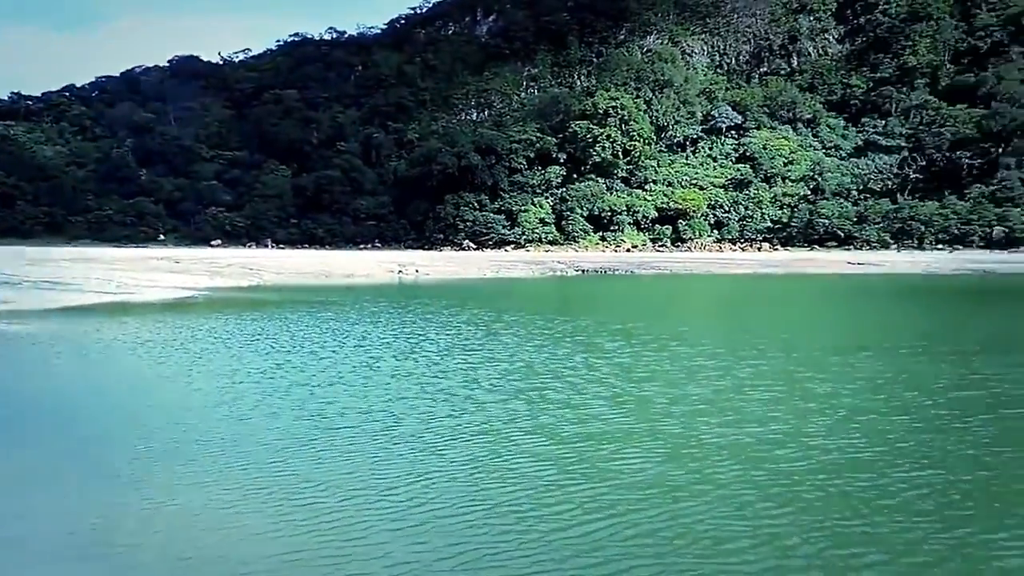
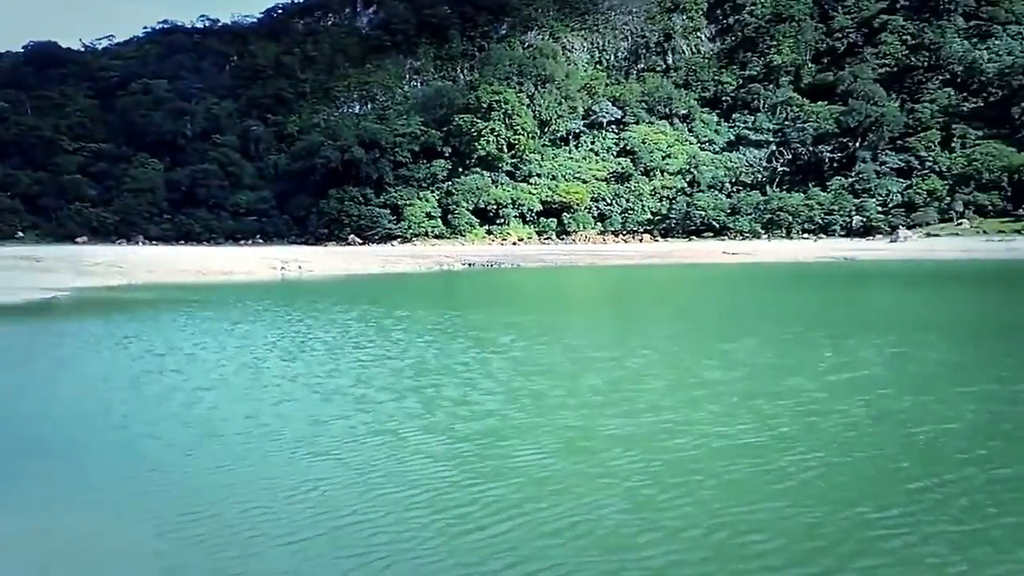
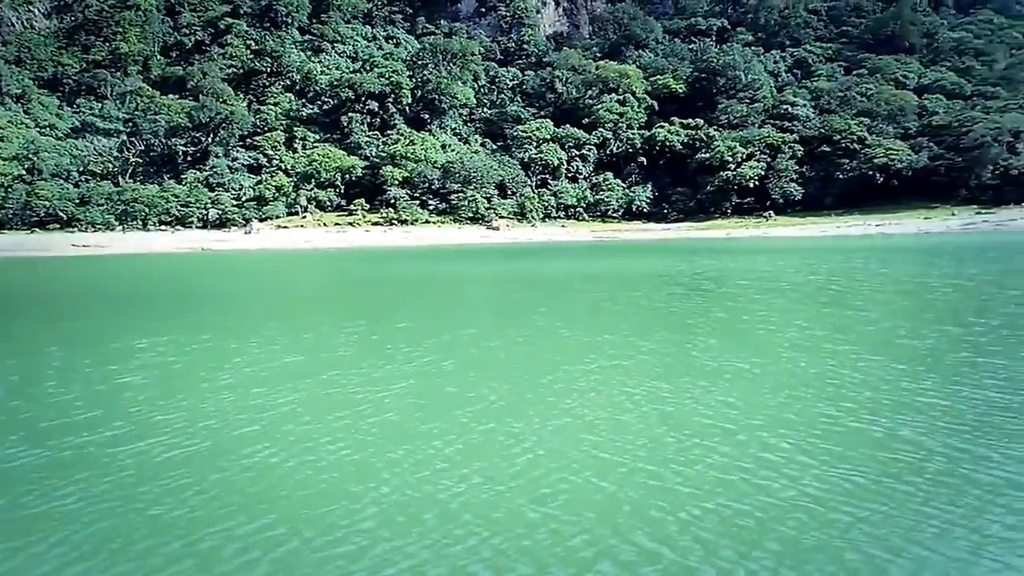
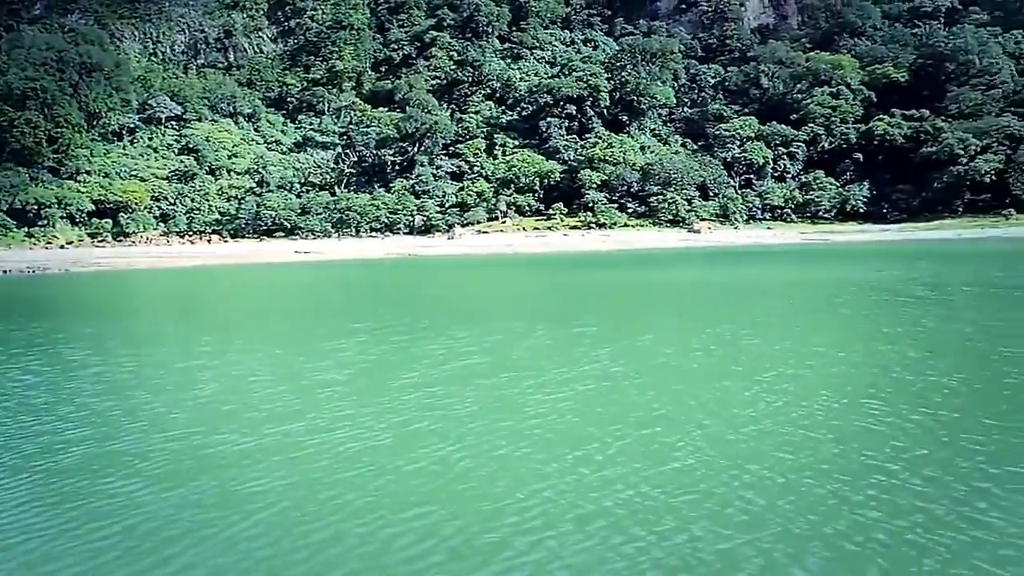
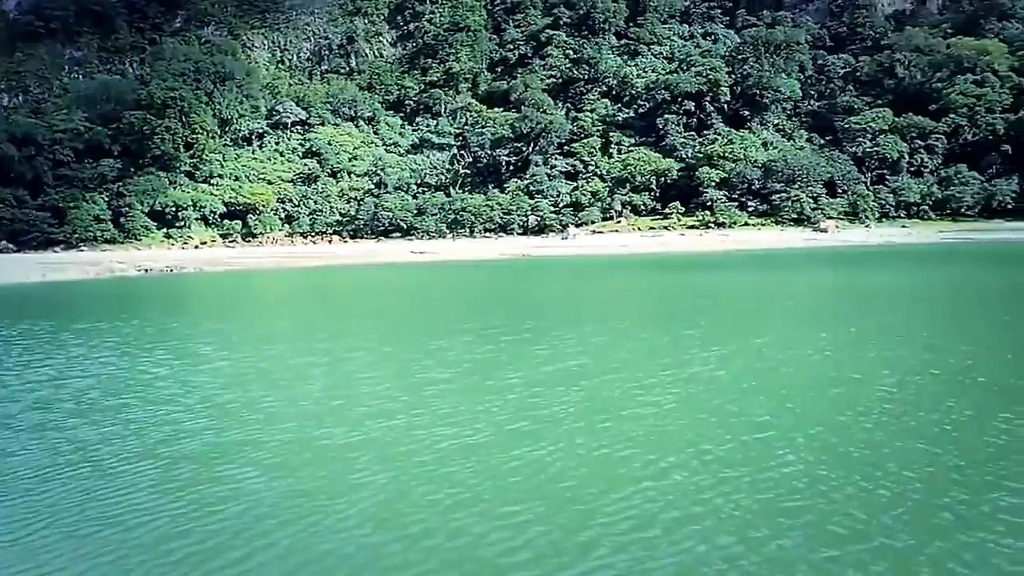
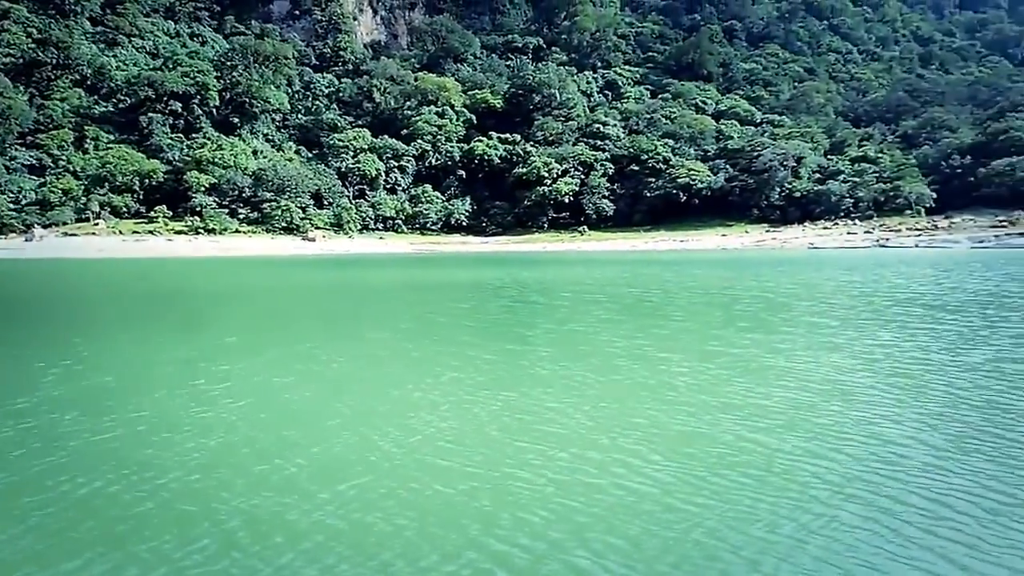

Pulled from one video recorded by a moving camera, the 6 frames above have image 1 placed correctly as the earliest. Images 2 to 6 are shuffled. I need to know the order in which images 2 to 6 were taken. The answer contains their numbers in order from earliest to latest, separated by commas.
2, 5, 4, 3, 6
